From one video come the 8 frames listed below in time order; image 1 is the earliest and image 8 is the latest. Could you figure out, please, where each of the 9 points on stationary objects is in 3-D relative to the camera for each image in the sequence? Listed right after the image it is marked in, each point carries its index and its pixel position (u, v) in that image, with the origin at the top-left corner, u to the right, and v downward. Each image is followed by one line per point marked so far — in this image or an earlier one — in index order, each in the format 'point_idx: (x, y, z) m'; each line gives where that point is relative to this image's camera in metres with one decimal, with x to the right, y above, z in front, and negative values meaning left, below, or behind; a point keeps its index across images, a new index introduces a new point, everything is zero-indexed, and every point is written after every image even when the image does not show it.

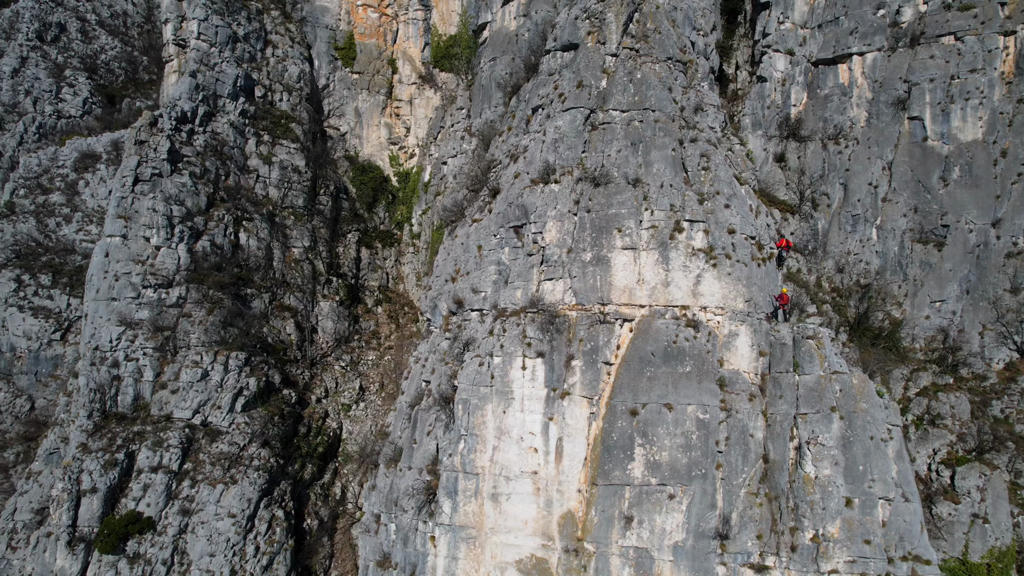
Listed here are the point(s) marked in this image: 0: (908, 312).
0: (+12.9, -0.7, +18.0) m
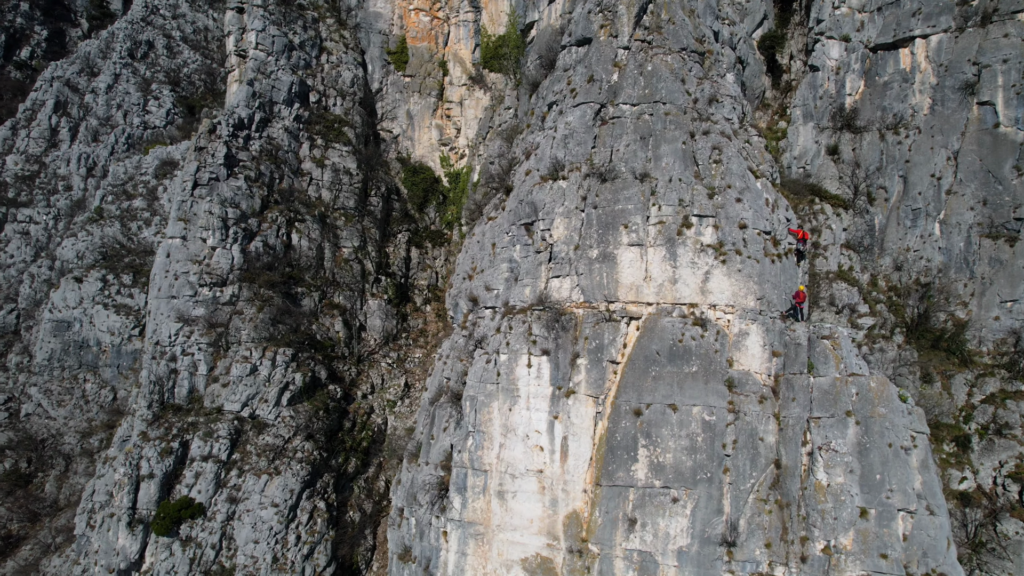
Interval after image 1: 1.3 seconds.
0: (+13.9, -0.7, +16.6) m
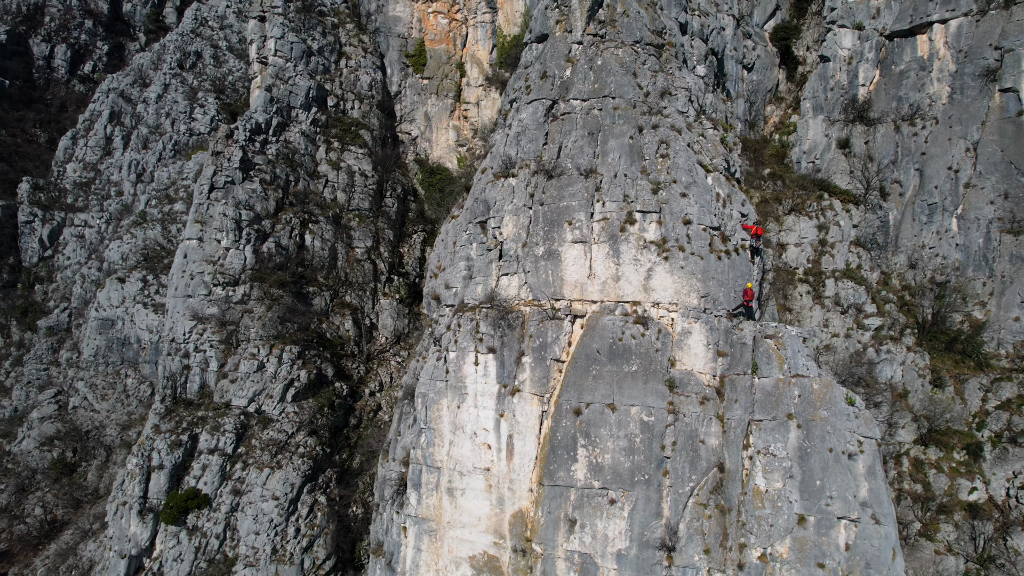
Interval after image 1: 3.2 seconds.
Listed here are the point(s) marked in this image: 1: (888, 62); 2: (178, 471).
0: (+13.6, -0.7, +15.5) m
1: (+12.6, +7.5, +18.3) m
2: (-10.4, -5.8, +17.3) m
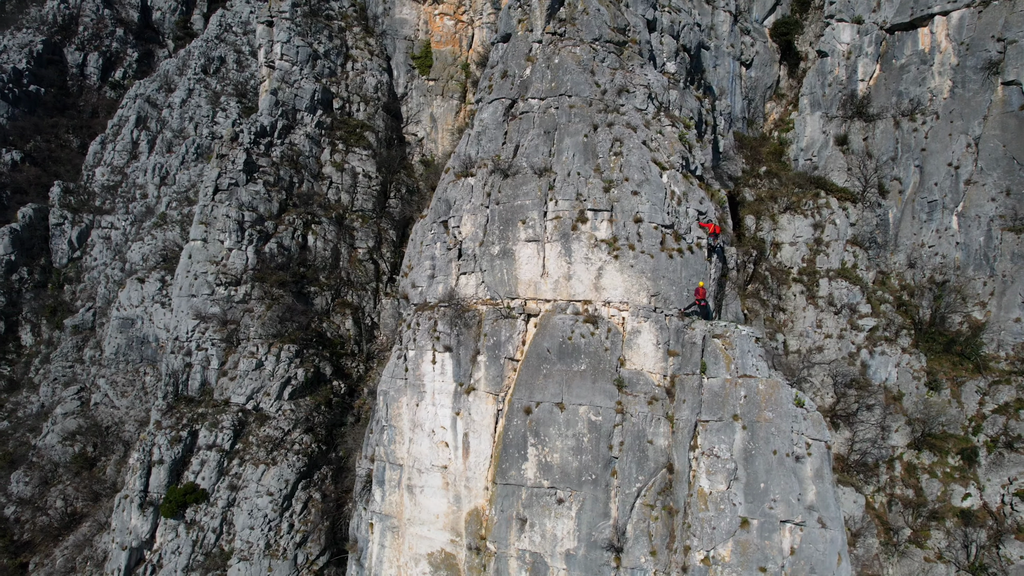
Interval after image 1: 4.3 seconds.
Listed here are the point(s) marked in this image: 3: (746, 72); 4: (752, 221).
0: (+13.1, -0.7, +15.0) m
1: (+12.3, +7.5, +17.8) m
2: (-10.7, -5.7, +17.7) m
3: (+8.6, +7.8, +20.0) m
4: (+7.7, +2.1, +17.5) m
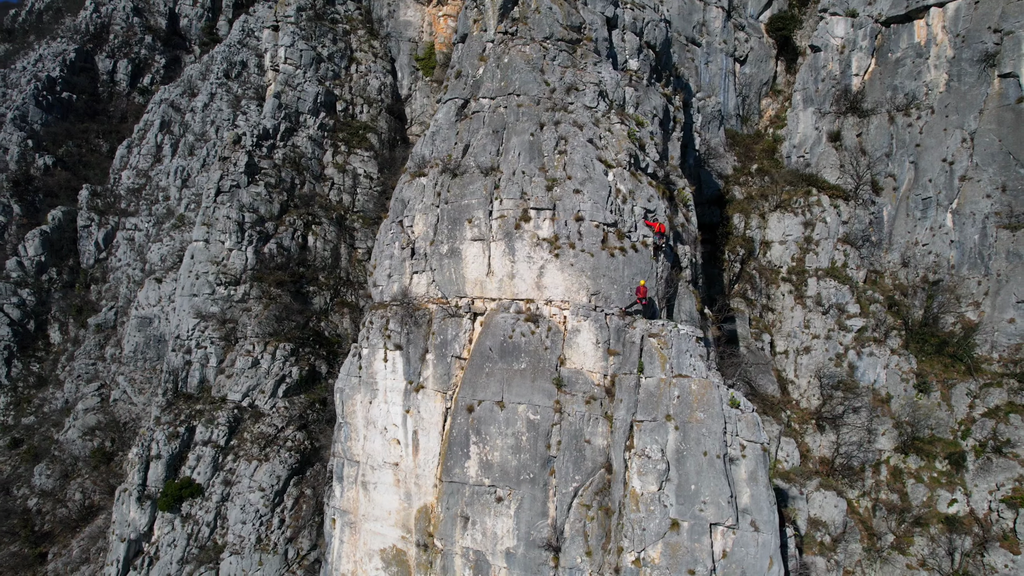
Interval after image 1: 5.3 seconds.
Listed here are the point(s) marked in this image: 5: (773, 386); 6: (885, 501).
0: (+12.6, -0.7, +14.5) m
1: (+11.8, +7.6, +17.4) m
2: (-11.2, -5.7, +18.2) m
3: (+8.2, +7.8, +19.7) m
4: (+7.2, +2.1, +17.2) m
5: (+7.2, -2.7, +15.3) m
6: (+9.3, -5.3, +13.7) m
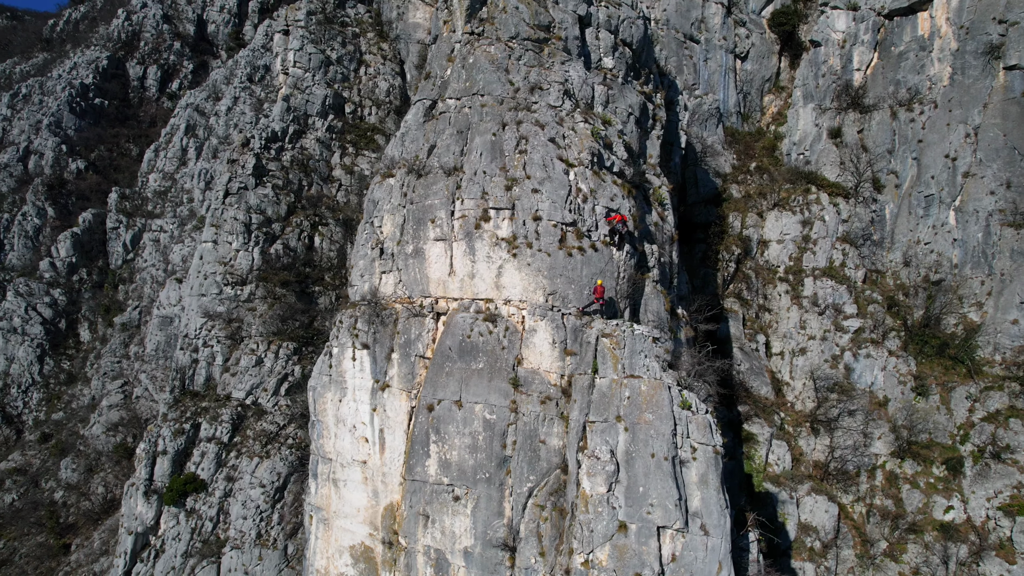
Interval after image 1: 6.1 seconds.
0: (+12.2, -0.7, +14.1) m
1: (+11.6, +7.6, +16.9) m
2: (-11.3, -5.7, +18.7) m
3: (+8.0, +7.9, +19.3) m
4: (+7.0, +2.1, +17.0) m
5: (+6.9, -2.7, +15.0) m
6: (+8.9, -5.3, +13.3) m
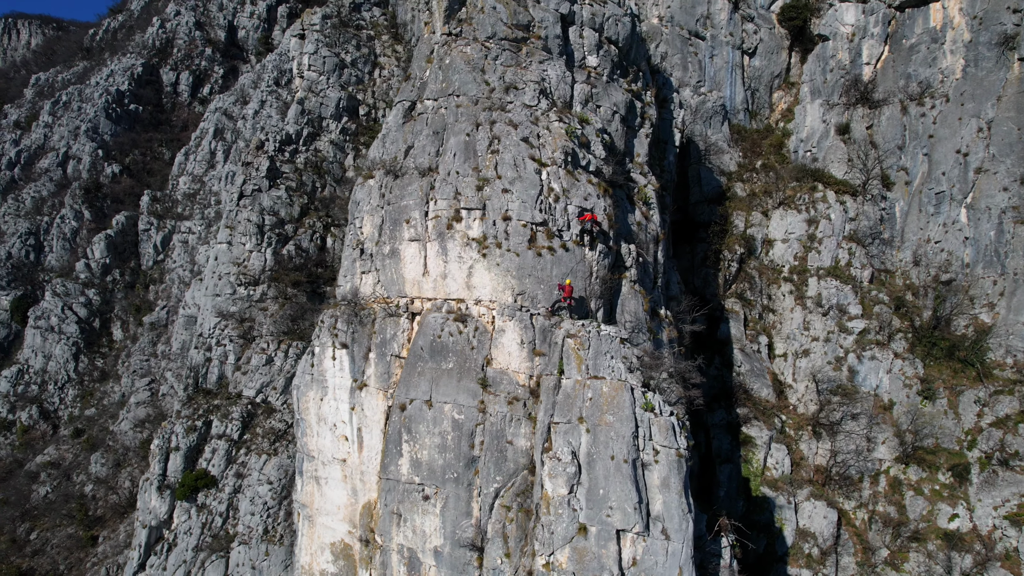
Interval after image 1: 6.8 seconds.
0: (+12.1, -0.7, +13.5) m
1: (+11.5, +7.6, +16.4) m
2: (-11.3, -5.7, +19.2) m
3: (+8.1, +7.8, +19.0) m
4: (+6.9, +2.1, +16.7) m
5: (+6.8, -2.7, +14.7) m
6: (+8.7, -5.3, +12.9) m
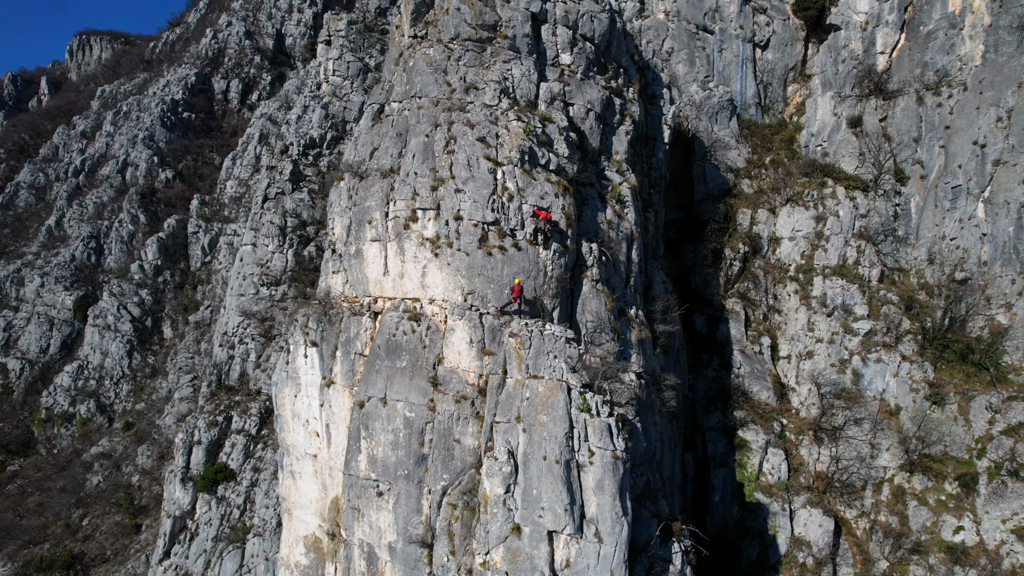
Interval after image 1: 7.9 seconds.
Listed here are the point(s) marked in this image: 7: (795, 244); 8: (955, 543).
0: (+11.8, -0.7, +12.7) m
1: (+11.4, +7.6, +15.6) m
2: (-11.1, -5.7, +20.0) m
3: (+8.2, +7.9, +18.4) m
4: (+6.9, +2.1, +16.2) m
5: (+6.6, -2.7, +14.3) m
6: (+8.4, -5.3, +12.3) m
7: (+7.9, +1.3, +15.5) m
8: (+9.4, -5.3, +11.5) m
